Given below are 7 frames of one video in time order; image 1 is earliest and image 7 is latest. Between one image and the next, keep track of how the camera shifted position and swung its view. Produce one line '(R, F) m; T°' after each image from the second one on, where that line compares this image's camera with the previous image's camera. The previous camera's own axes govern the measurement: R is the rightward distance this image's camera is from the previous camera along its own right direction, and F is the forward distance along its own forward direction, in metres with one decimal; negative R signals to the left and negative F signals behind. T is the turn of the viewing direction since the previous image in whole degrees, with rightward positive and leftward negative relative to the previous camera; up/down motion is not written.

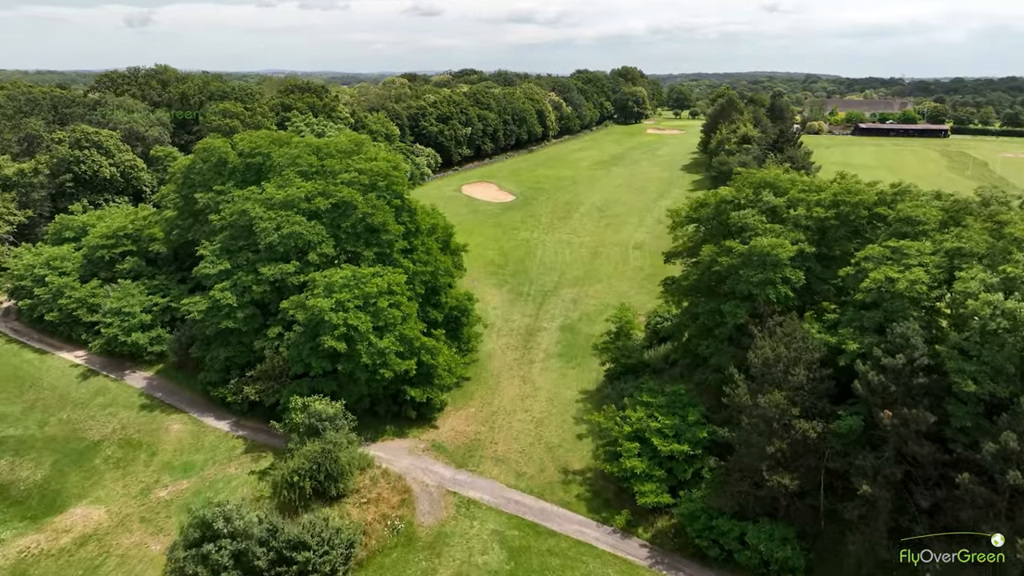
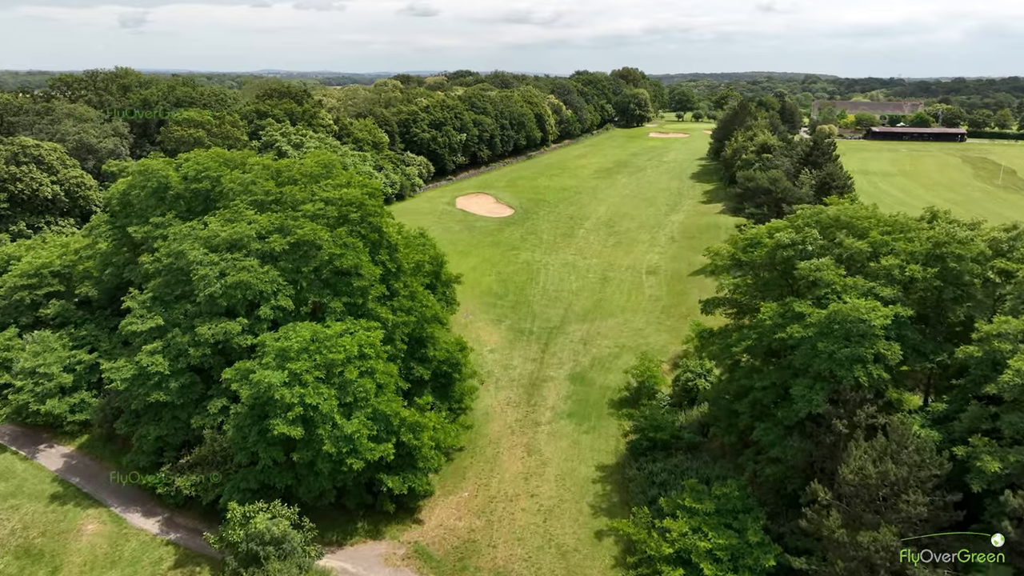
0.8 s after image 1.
(-0.1, +4.7) m; 0°
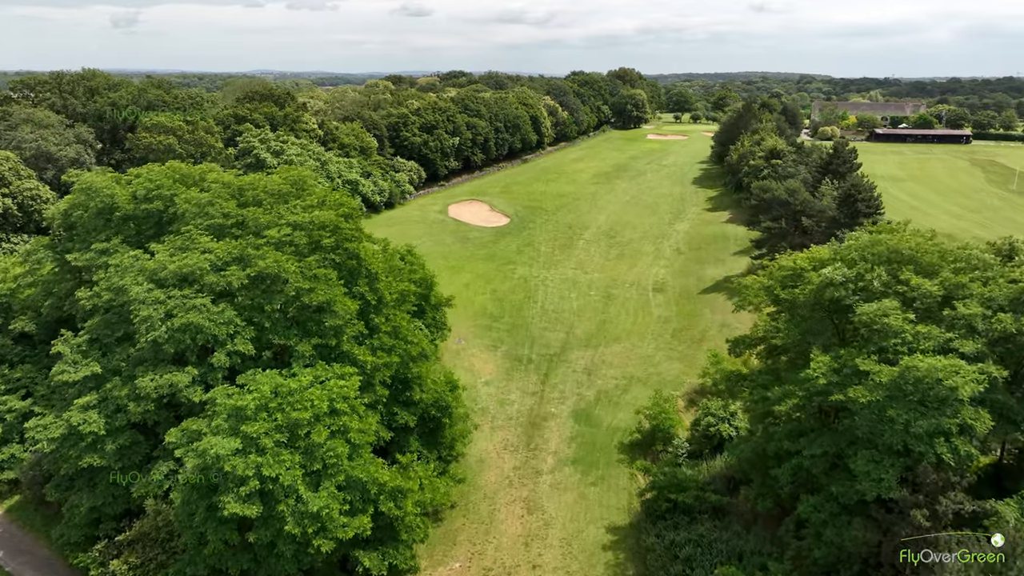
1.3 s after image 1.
(-0.1, +2.8) m; 0°
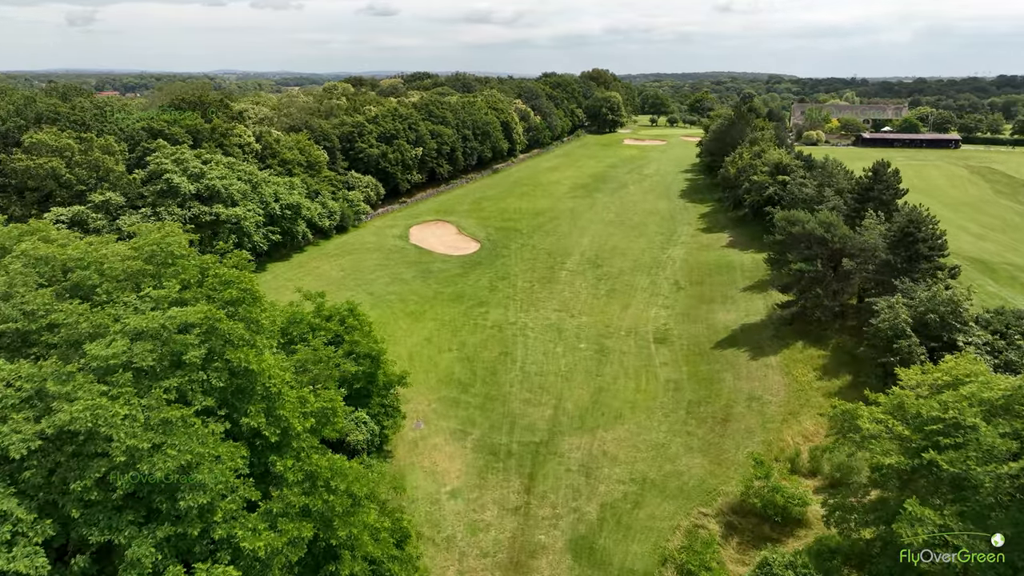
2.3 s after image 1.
(0.0, +6.5) m; +2°
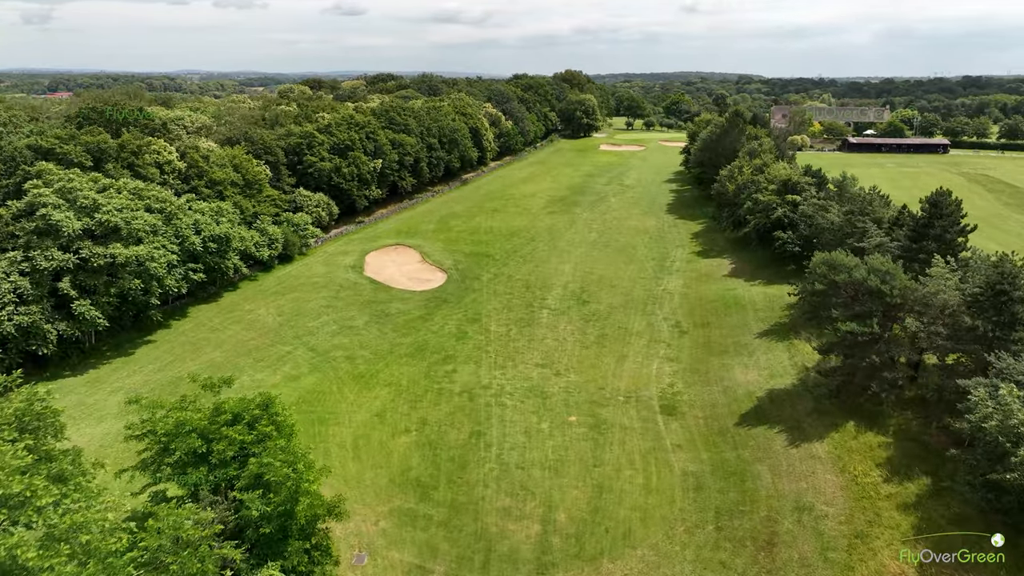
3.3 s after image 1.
(0.0, +5.9) m; +2°
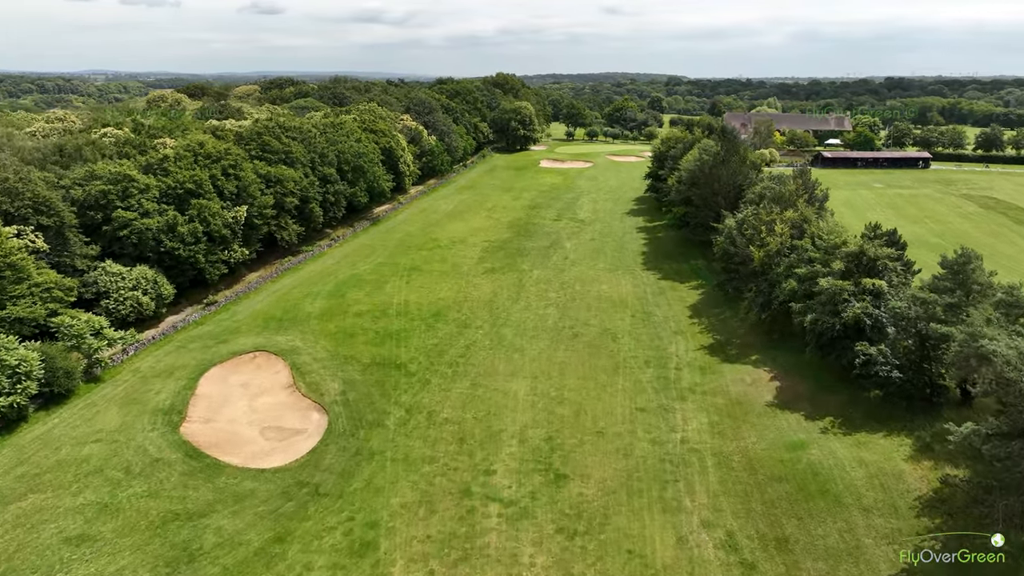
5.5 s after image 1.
(+0.4, +14.7) m; +5°
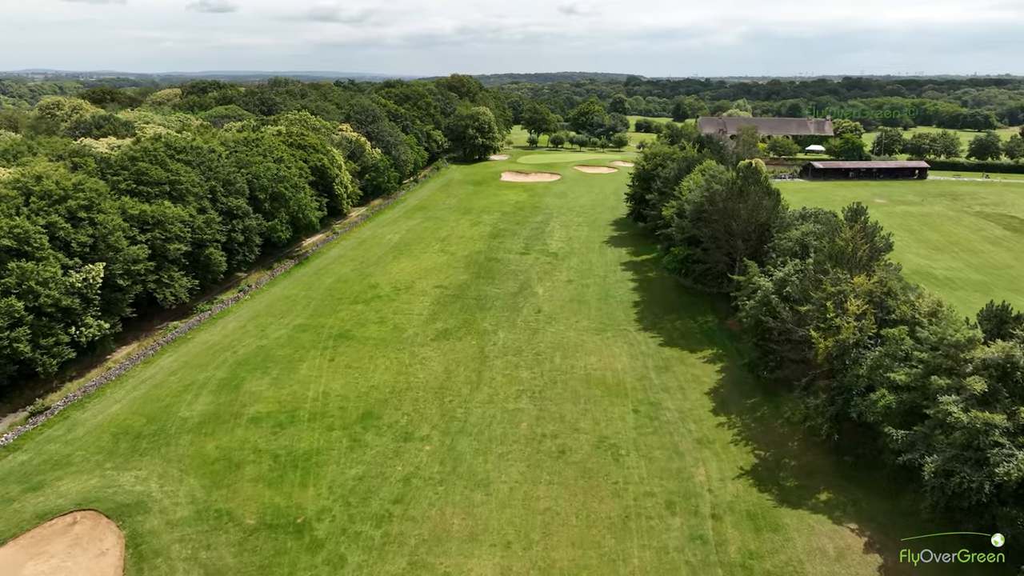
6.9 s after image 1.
(+0.1, +9.3) m; +3°
